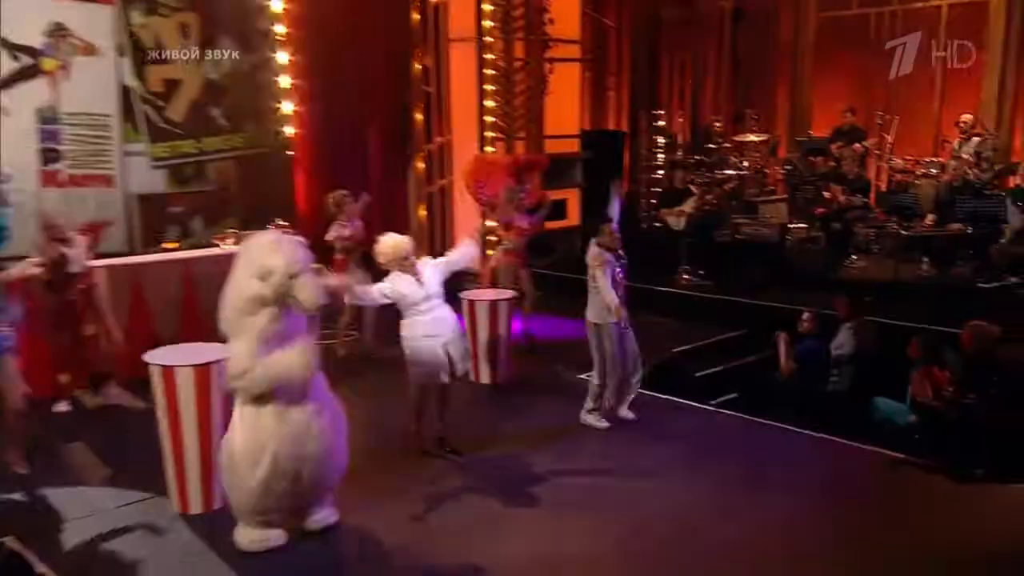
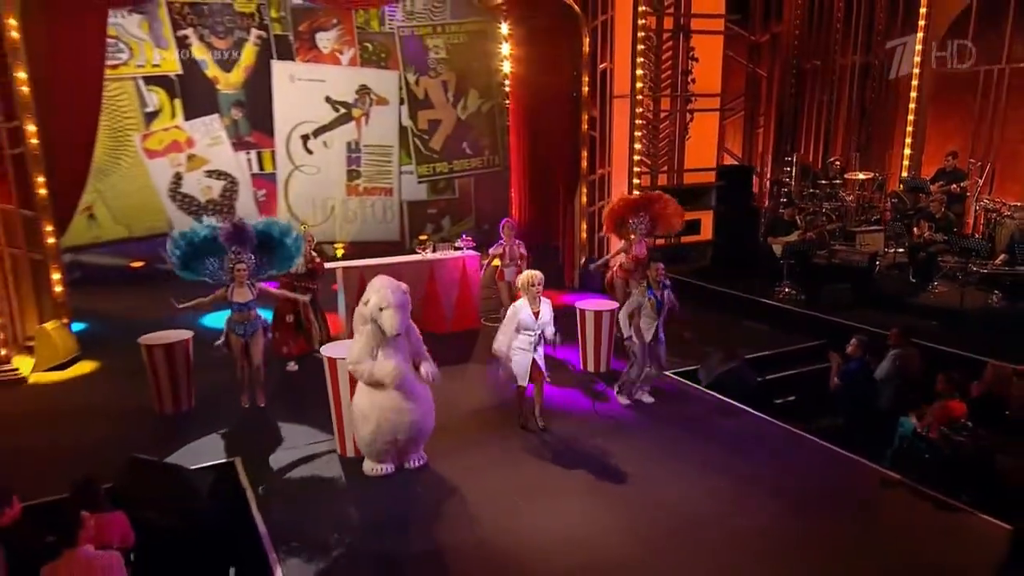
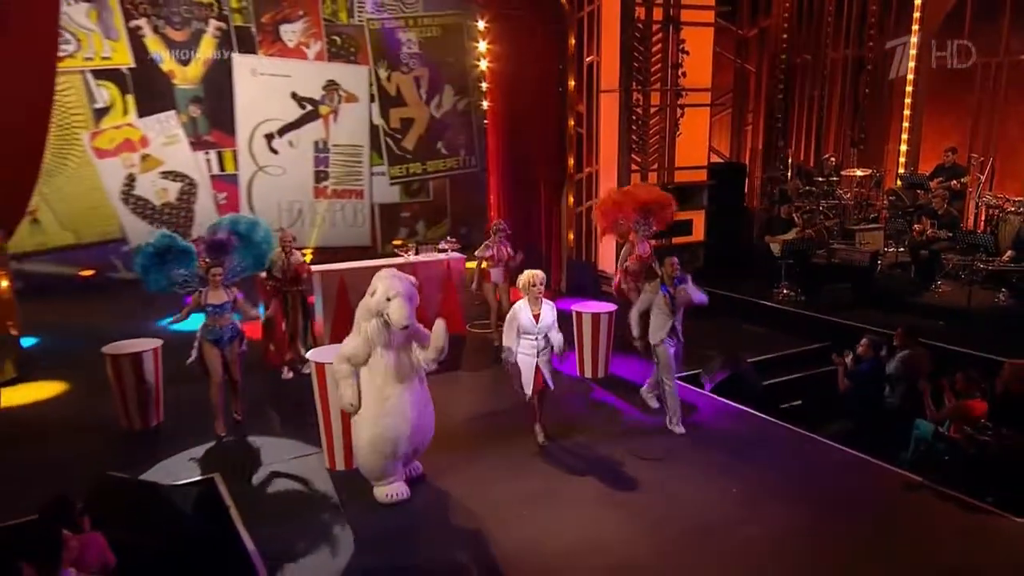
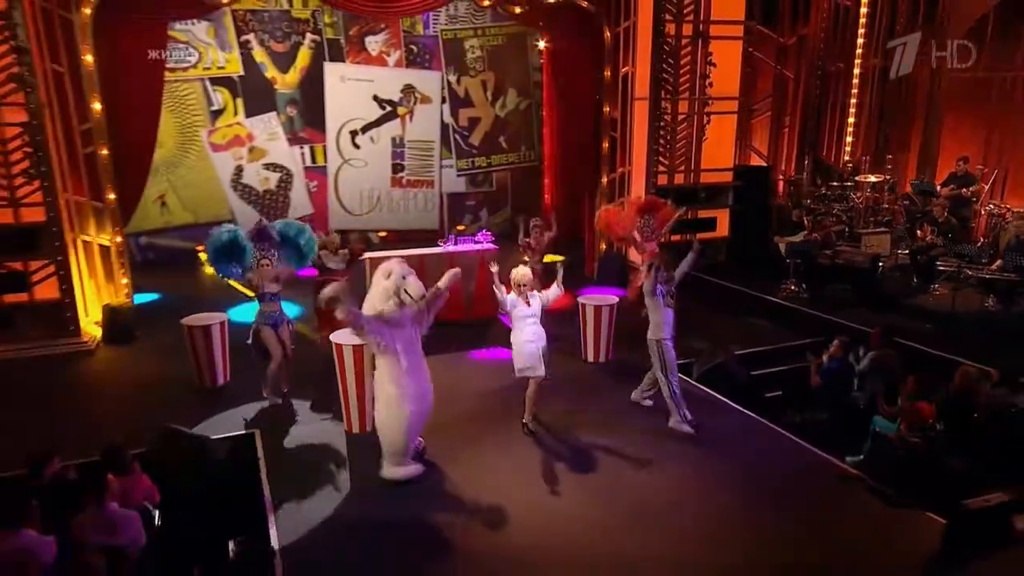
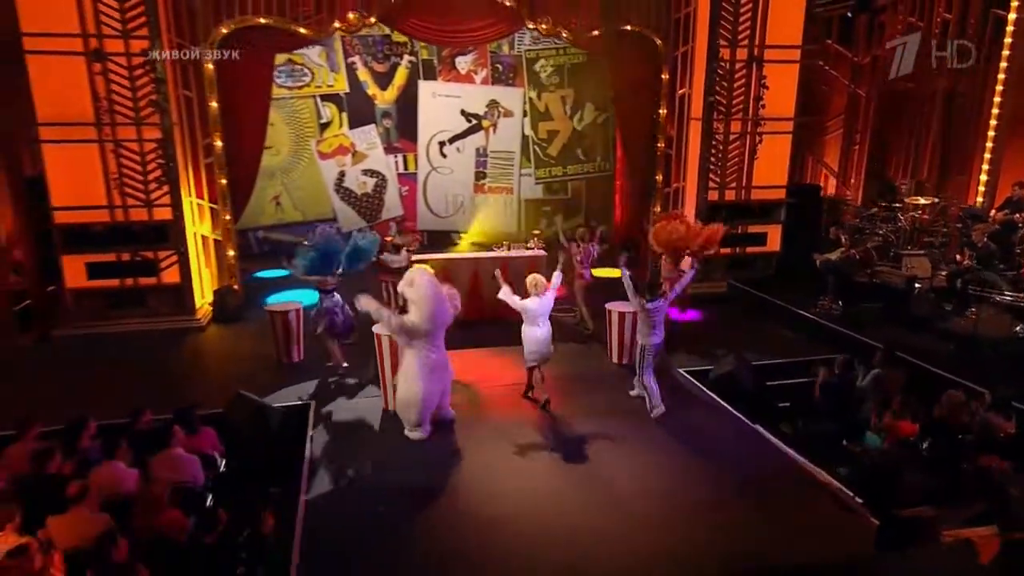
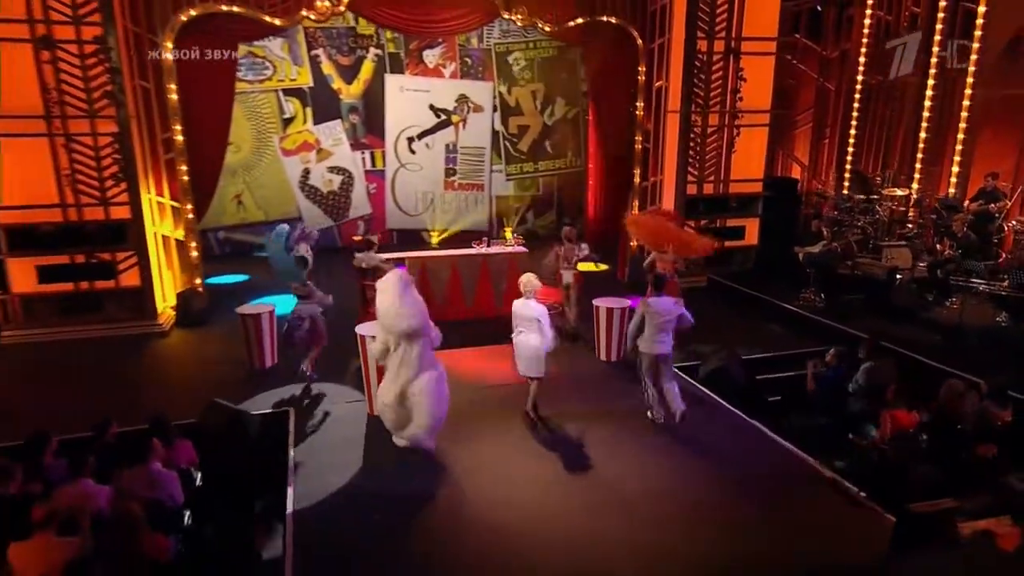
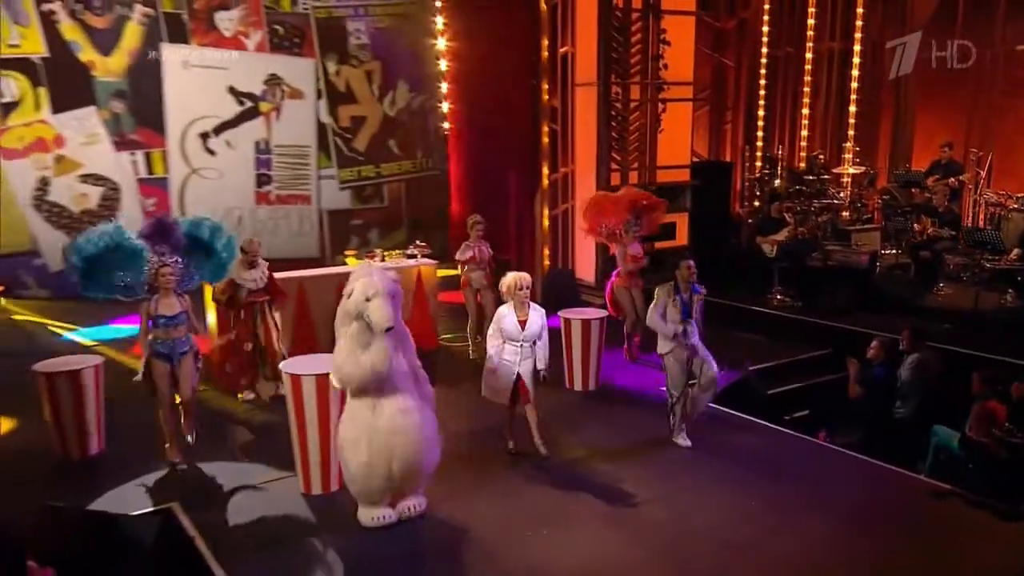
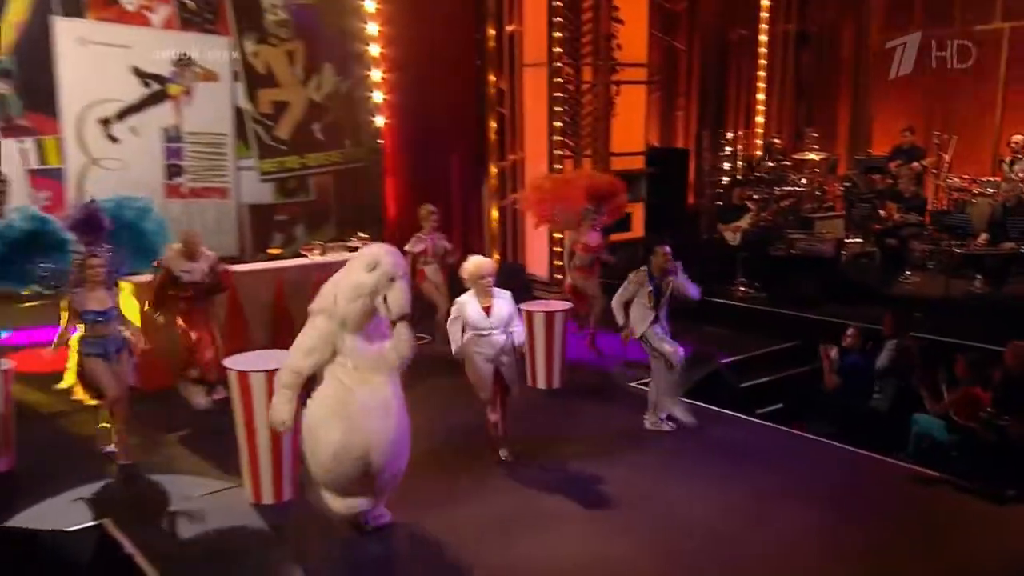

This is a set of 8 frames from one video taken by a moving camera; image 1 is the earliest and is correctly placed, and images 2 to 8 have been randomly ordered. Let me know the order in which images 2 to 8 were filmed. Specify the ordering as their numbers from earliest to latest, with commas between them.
8, 7, 3, 2, 4, 6, 5
